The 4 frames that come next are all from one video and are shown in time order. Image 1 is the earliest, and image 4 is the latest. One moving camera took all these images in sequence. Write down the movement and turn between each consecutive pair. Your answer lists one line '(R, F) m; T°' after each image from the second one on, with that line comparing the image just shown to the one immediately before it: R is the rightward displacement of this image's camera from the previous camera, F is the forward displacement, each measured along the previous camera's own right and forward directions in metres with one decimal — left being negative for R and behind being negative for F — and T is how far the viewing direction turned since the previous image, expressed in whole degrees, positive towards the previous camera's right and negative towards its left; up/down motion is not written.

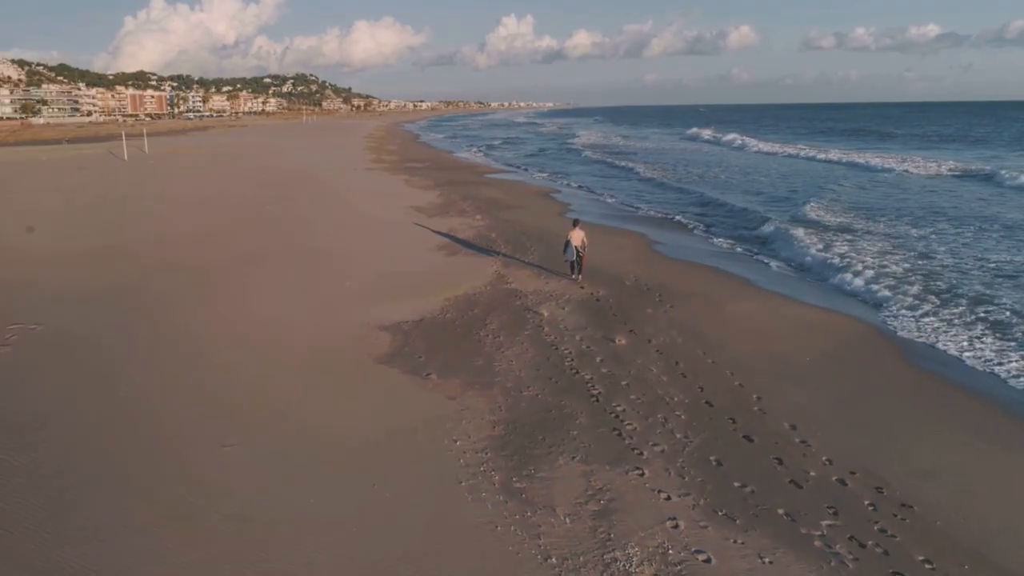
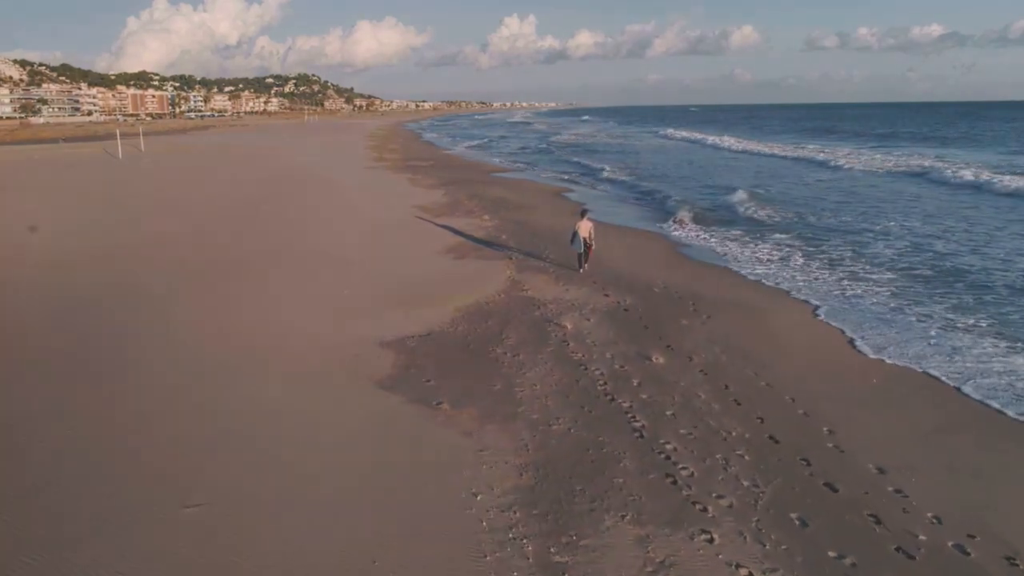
(-0.2, +1.0) m; 0°
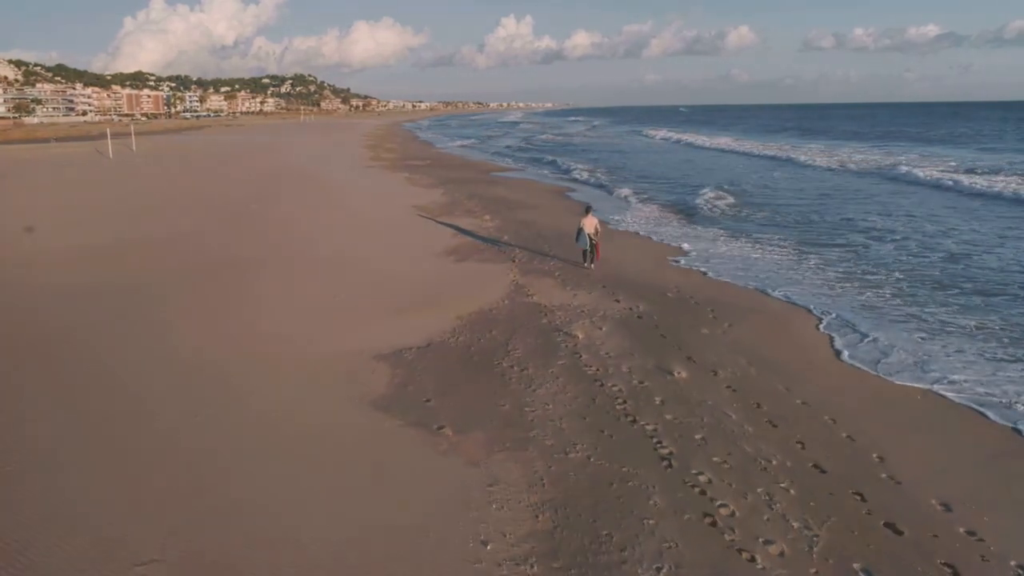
(-0.1, +0.6) m; 0°
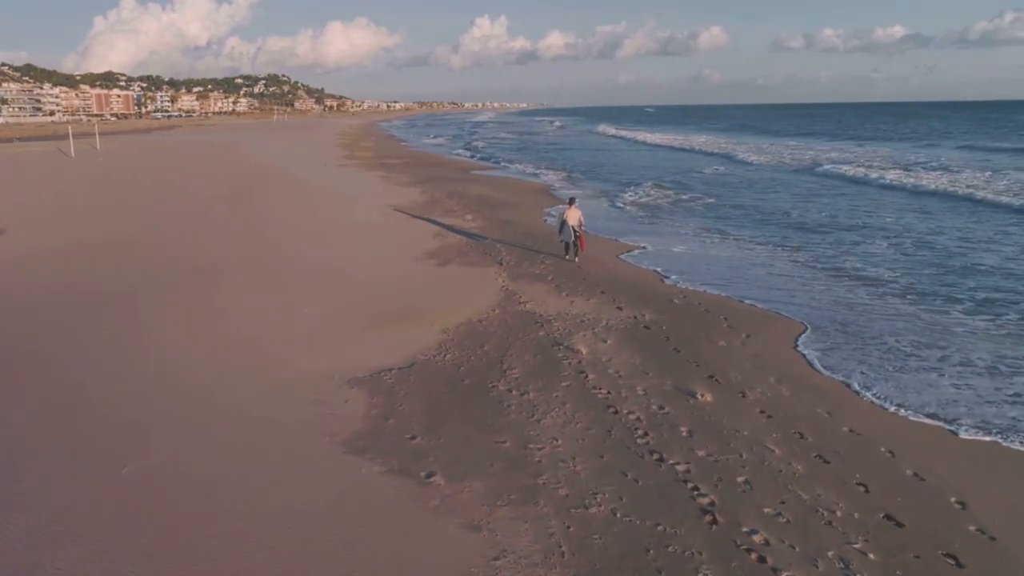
(-0.2, +1.0) m; +2°
